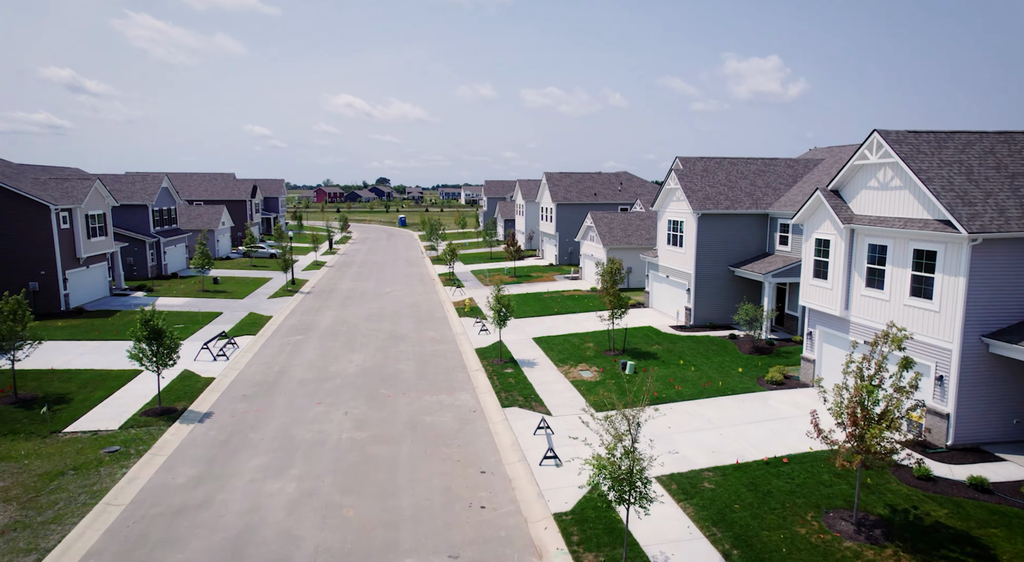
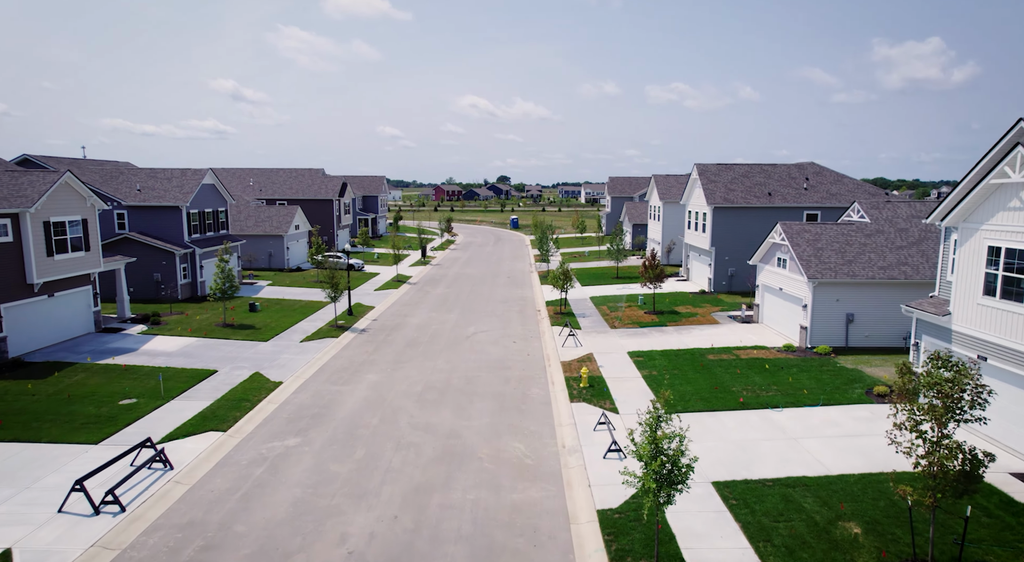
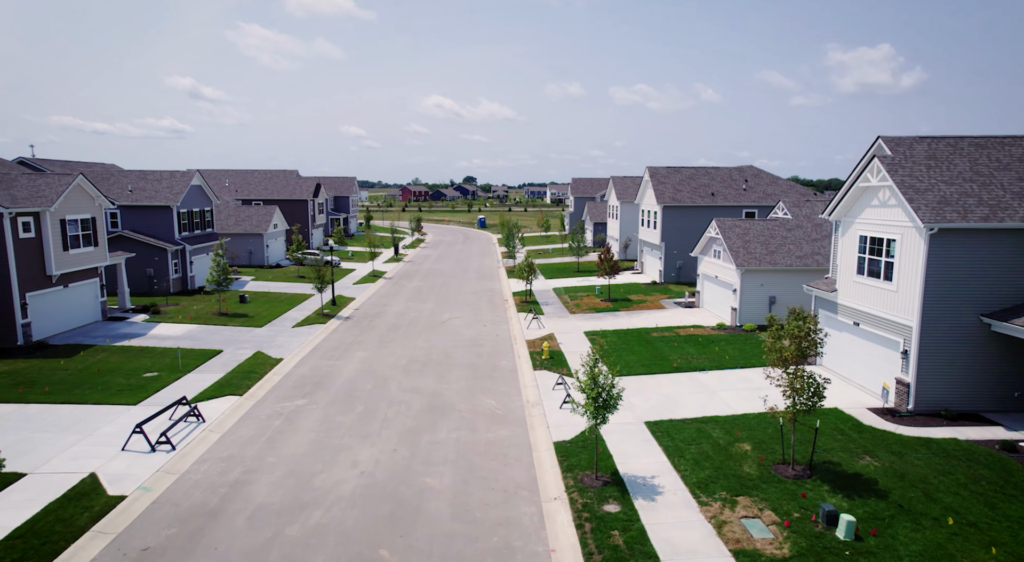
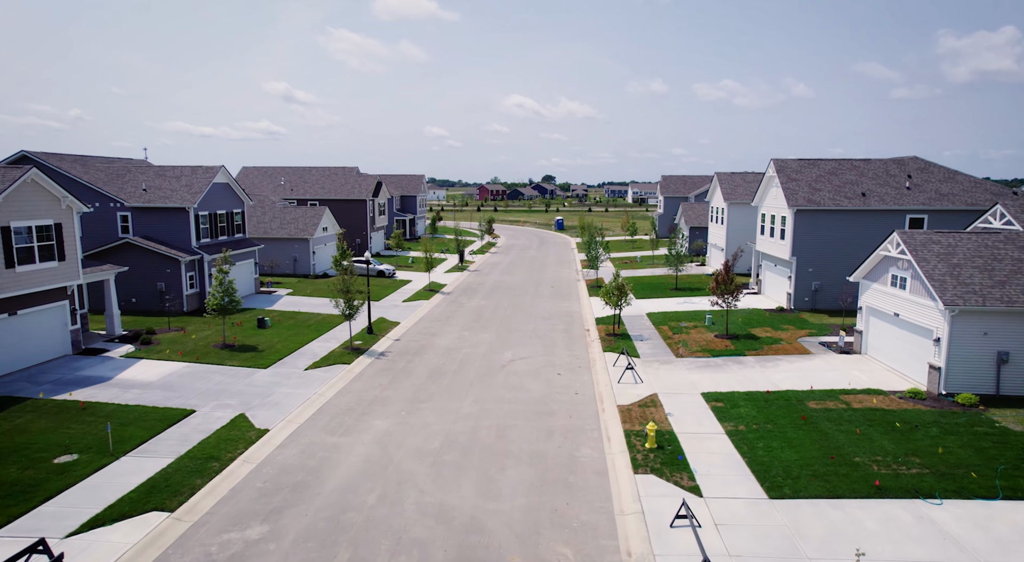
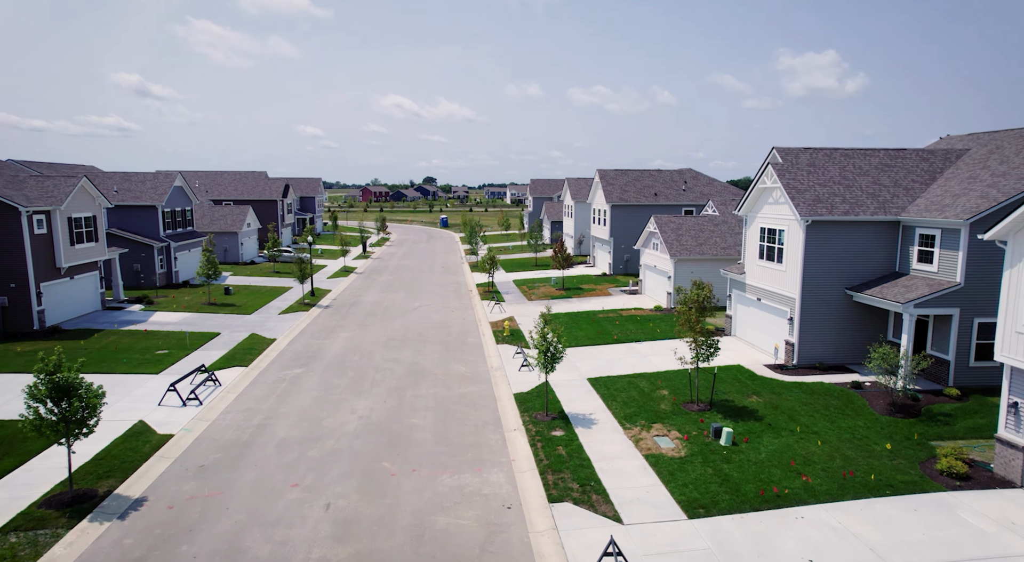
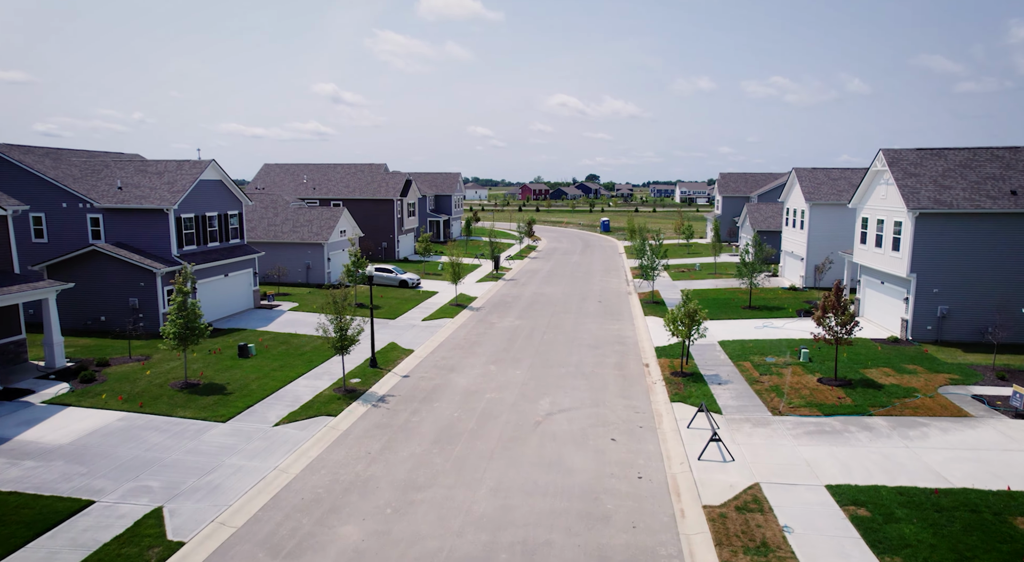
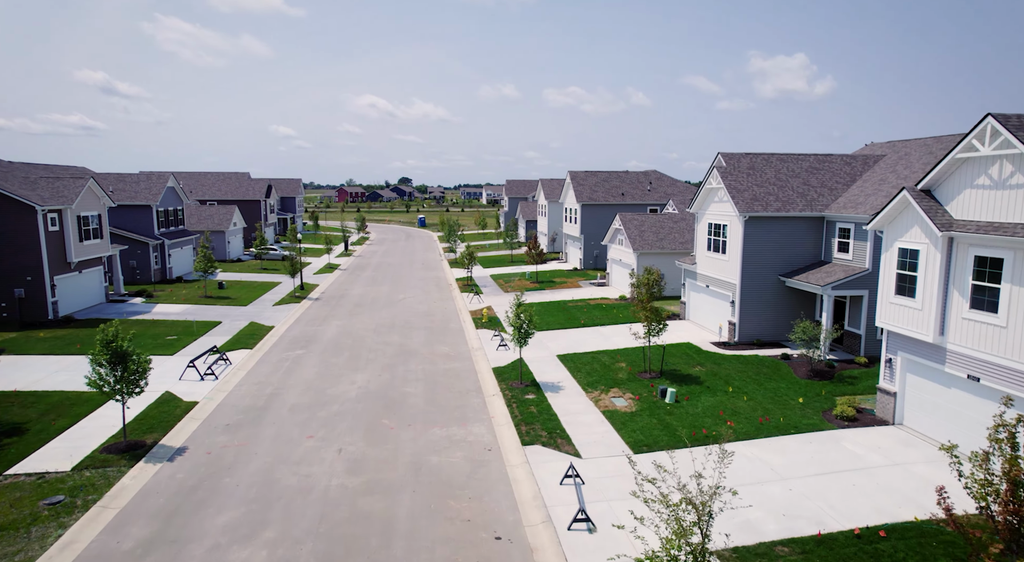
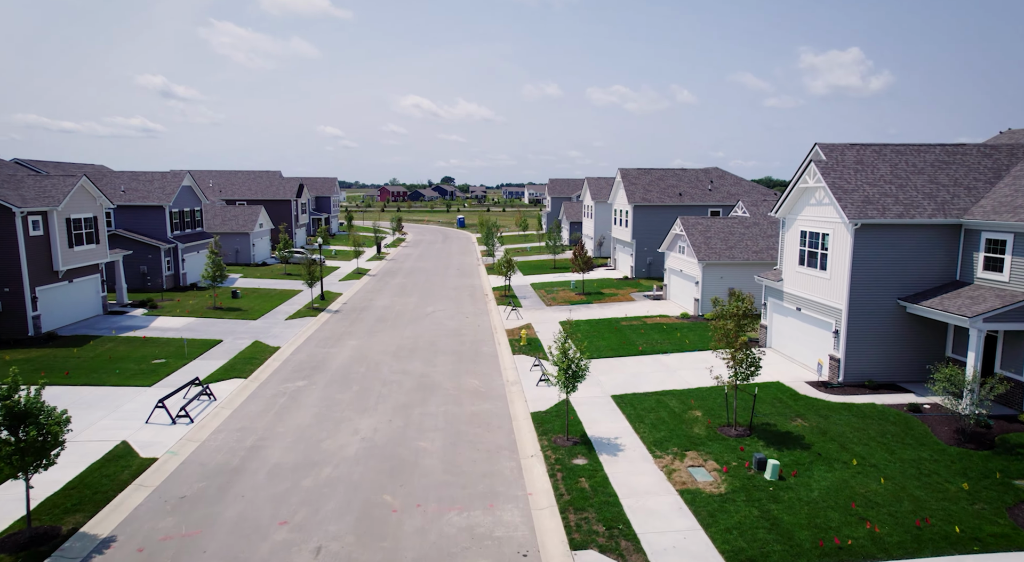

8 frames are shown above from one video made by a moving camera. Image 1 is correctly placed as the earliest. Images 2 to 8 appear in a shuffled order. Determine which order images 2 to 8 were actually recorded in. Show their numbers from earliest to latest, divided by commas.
7, 5, 8, 3, 2, 4, 6
